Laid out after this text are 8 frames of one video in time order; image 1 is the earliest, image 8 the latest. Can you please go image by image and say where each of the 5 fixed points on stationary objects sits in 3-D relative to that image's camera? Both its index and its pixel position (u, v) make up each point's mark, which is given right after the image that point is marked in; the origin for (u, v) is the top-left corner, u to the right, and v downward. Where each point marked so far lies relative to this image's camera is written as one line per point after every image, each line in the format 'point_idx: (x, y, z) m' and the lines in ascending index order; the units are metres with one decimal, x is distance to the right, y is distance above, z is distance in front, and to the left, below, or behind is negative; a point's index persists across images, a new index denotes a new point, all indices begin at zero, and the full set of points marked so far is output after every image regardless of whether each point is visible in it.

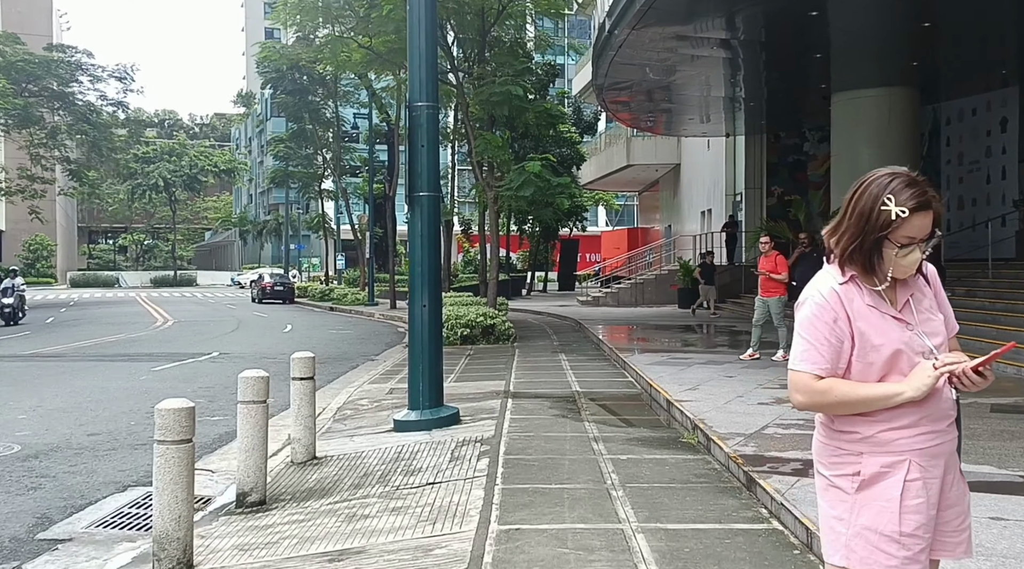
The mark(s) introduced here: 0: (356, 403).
0: (-1.8, -1.4, +10.0) m
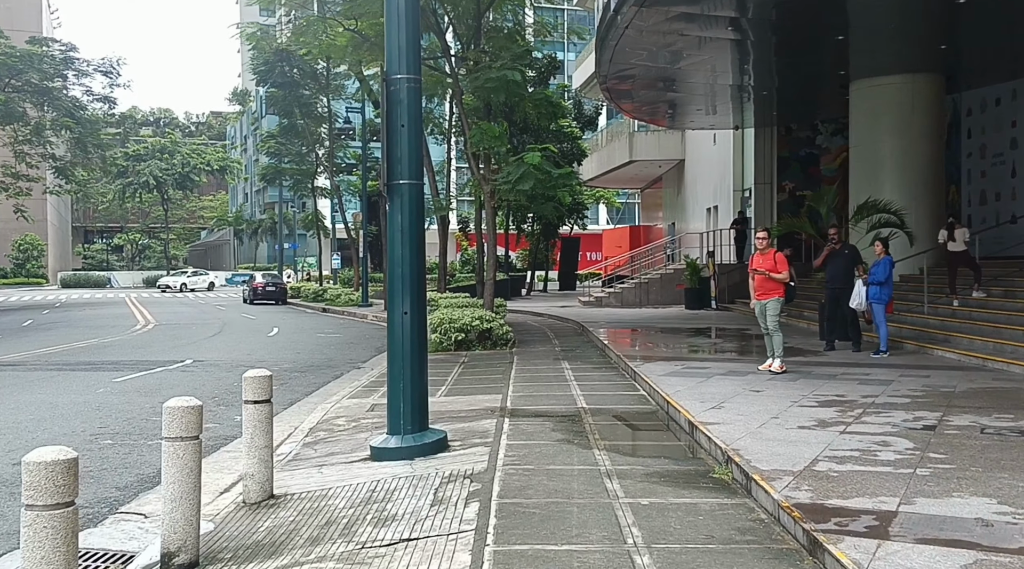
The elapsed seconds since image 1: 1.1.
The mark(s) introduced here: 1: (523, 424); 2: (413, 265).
0: (-1.8, -1.4, +8.8) m
1: (+0.1, -1.3, +8.0) m
2: (-0.8, +0.2, +7.3) m
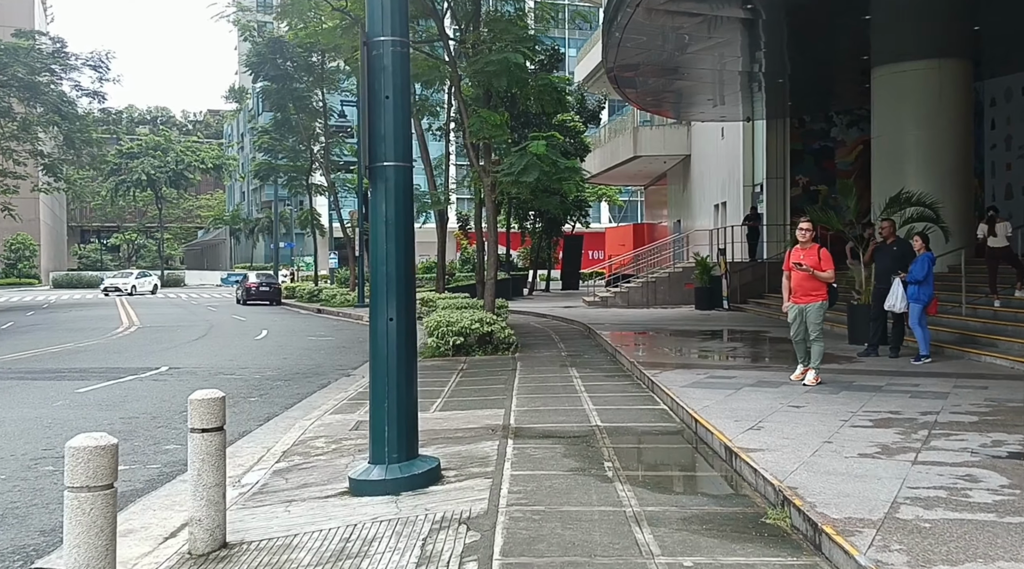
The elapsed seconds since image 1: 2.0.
0: (-1.8, -1.4, +7.7) m
1: (+0.1, -1.3, +6.9) m
2: (-0.8, +0.2, +6.1) m
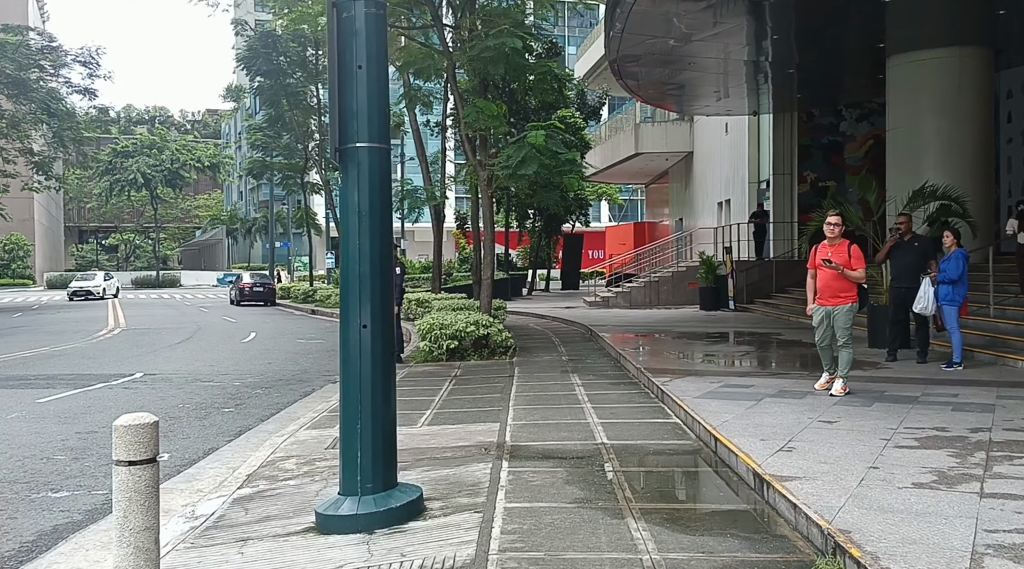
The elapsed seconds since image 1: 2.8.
0: (-1.8, -1.4, +6.8) m
1: (+0.1, -1.3, +6.0) m
2: (-0.8, +0.1, +5.3) m
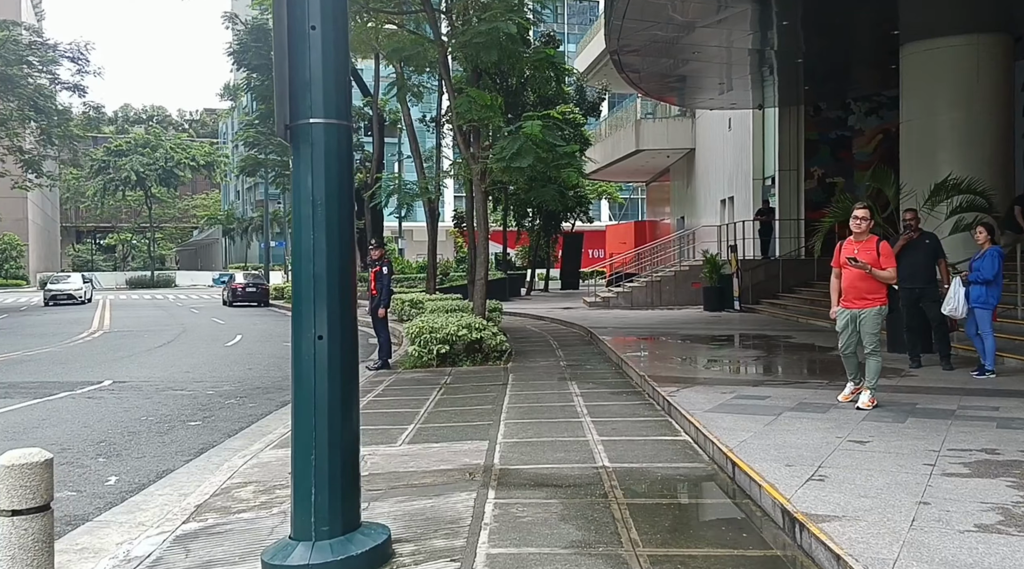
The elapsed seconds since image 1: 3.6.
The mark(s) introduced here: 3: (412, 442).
0: (-1.9, -1.4, +6.0) m
1: (0.0, -1.3, +5.2) m
2: (-0.9, +0.1, +4.4) m
3: (-0.8, -1.3, +7.2) m
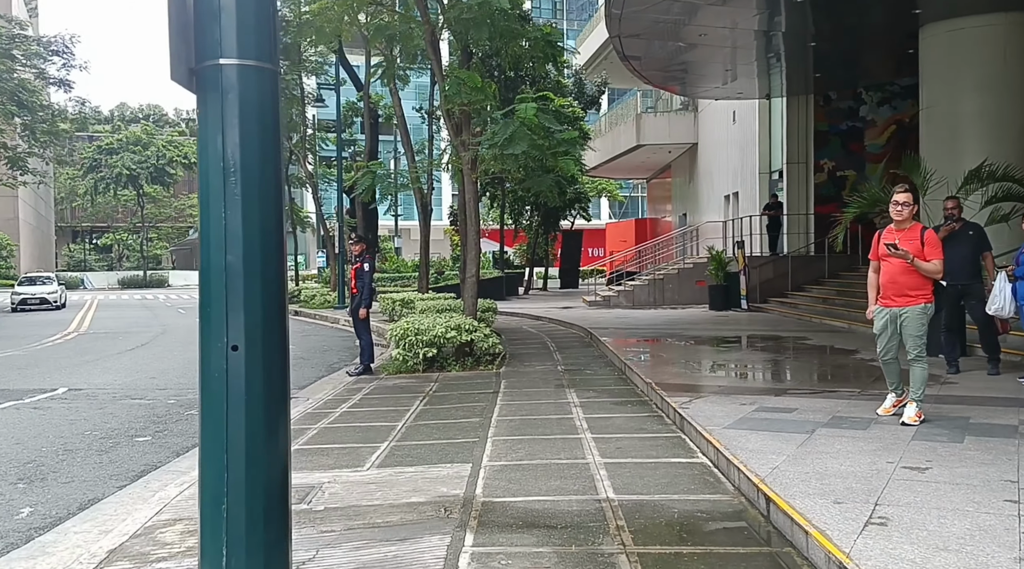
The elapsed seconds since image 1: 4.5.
0: (-2.0, -1.4, +4.9) m
1: (-0.1, -1.3, +4.1) m
2: (-1.0, +0.2, +3.4) m
3: (-0.9, -1.3, +6.2) m
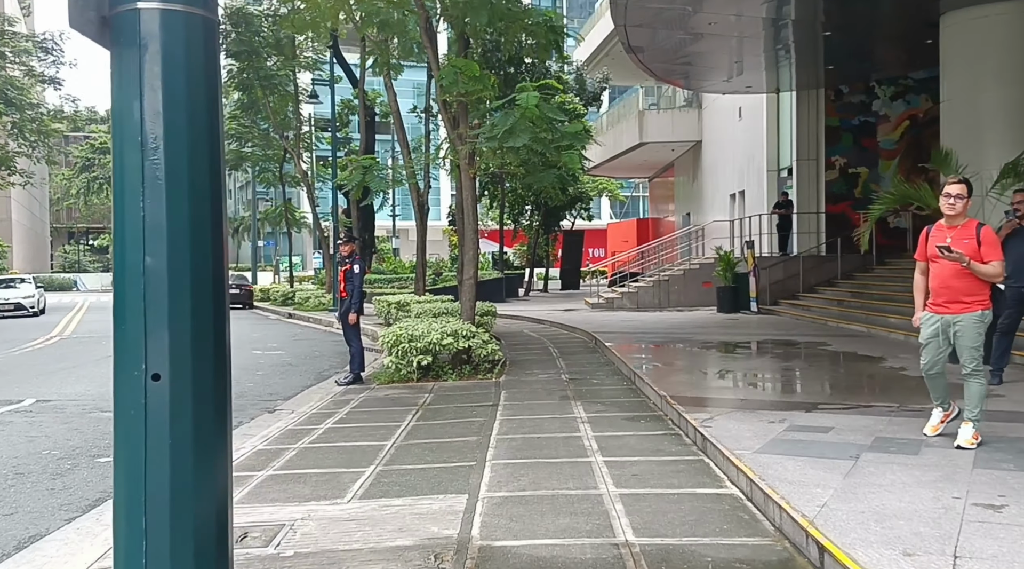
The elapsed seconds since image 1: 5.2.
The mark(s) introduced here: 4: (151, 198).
0: (-2.0, -1.4, +4.2) m
1: (-0.1, -1.3, +3.4) m
2: (-1.0, +0.1, +2.6) m
3: (-0.9, -1.3, +5.4) m
4: (-1.1, +0.2, +2.6) m
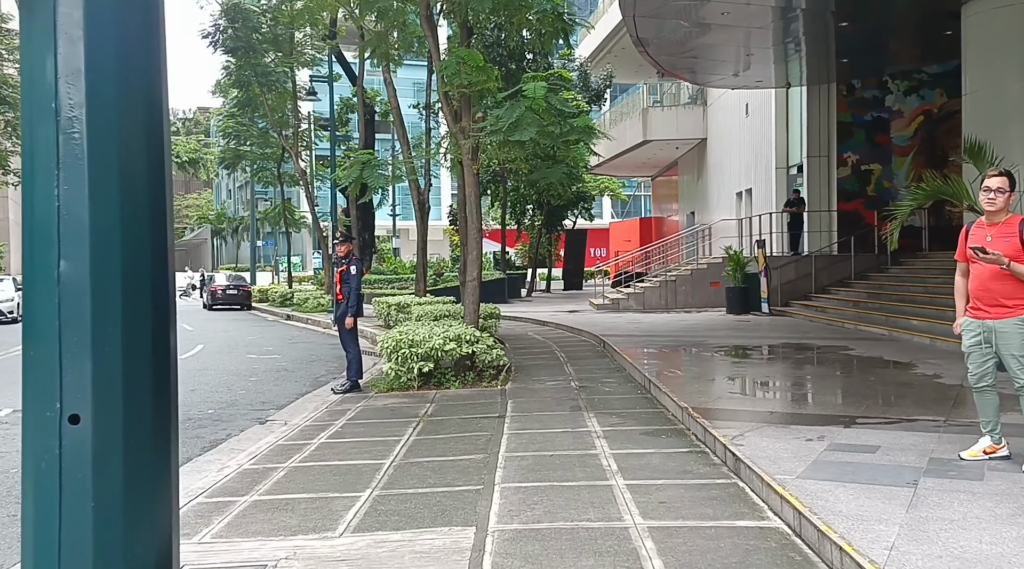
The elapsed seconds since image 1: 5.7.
0: (-1.9, -1.5, +3.5) m
1: (0.0, -1.3, +2.8) m
2: (-0.9, +0.1, +2.0) m
3: (-0.8, -1.3, +4.8) m
4: (-1.0, +0.2, +2.0) m
